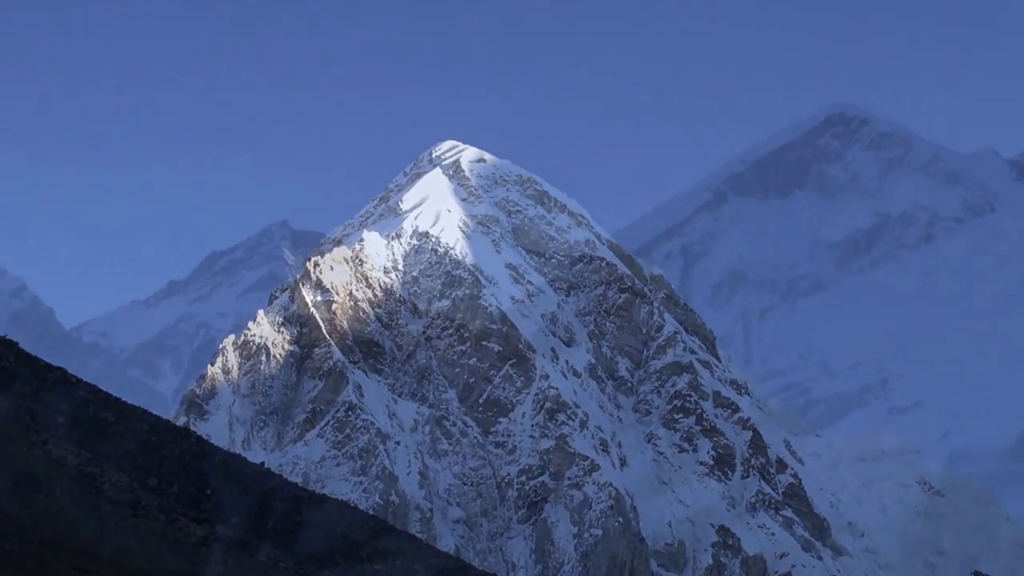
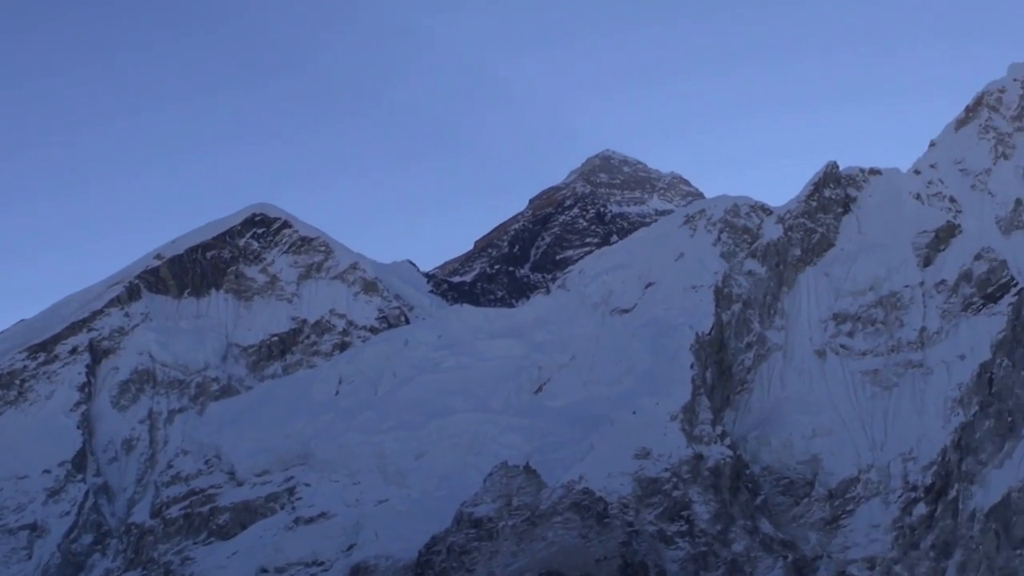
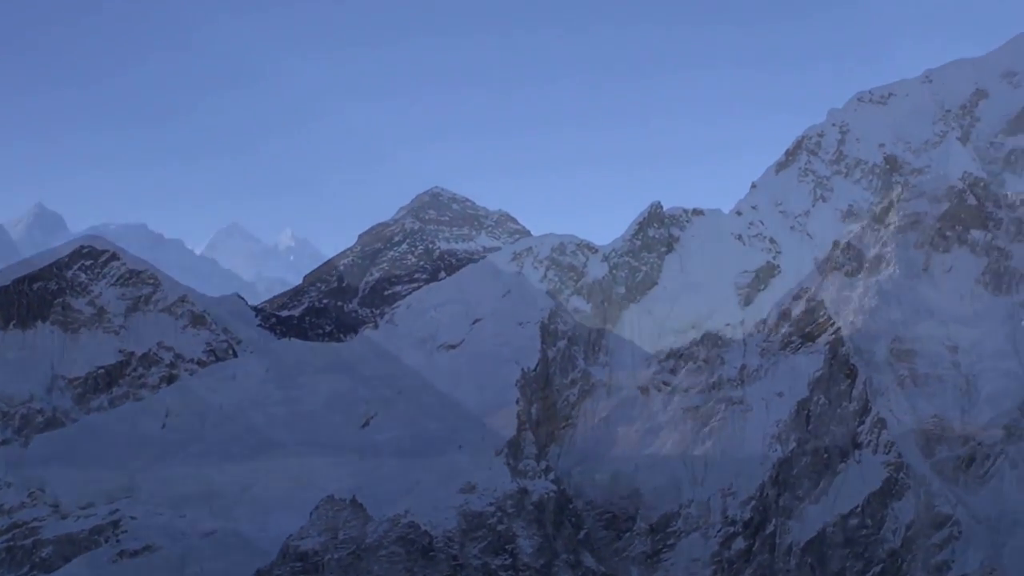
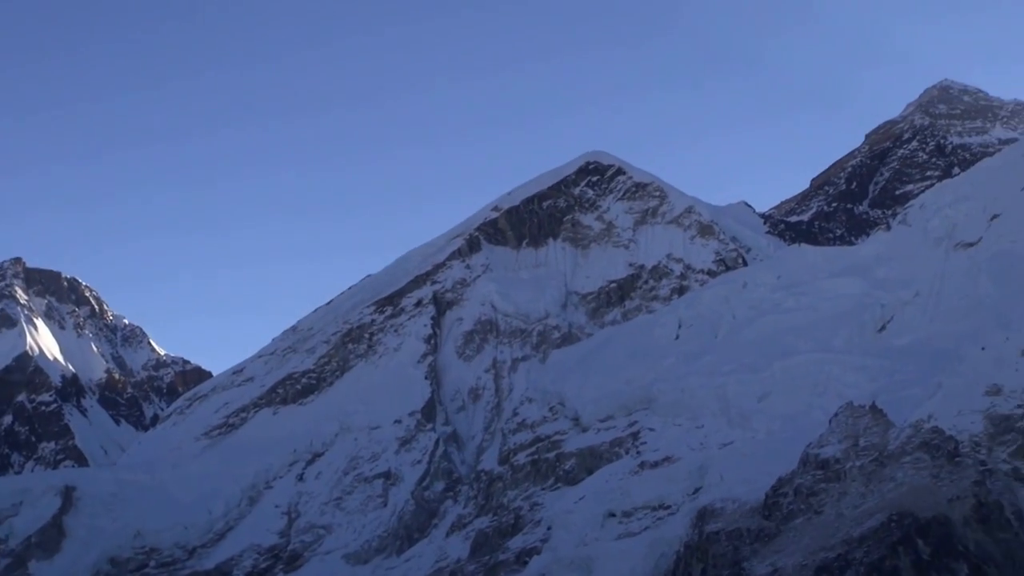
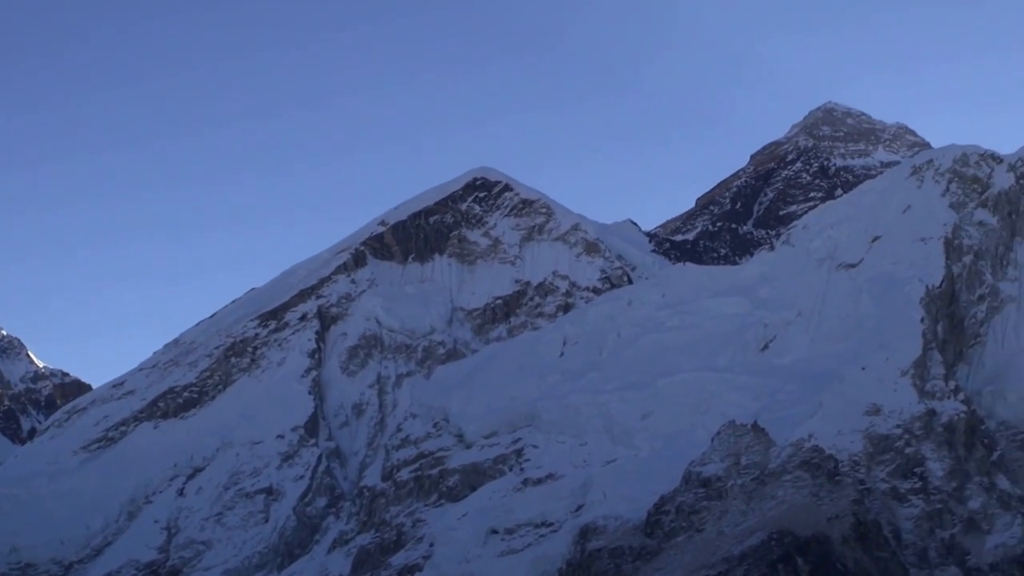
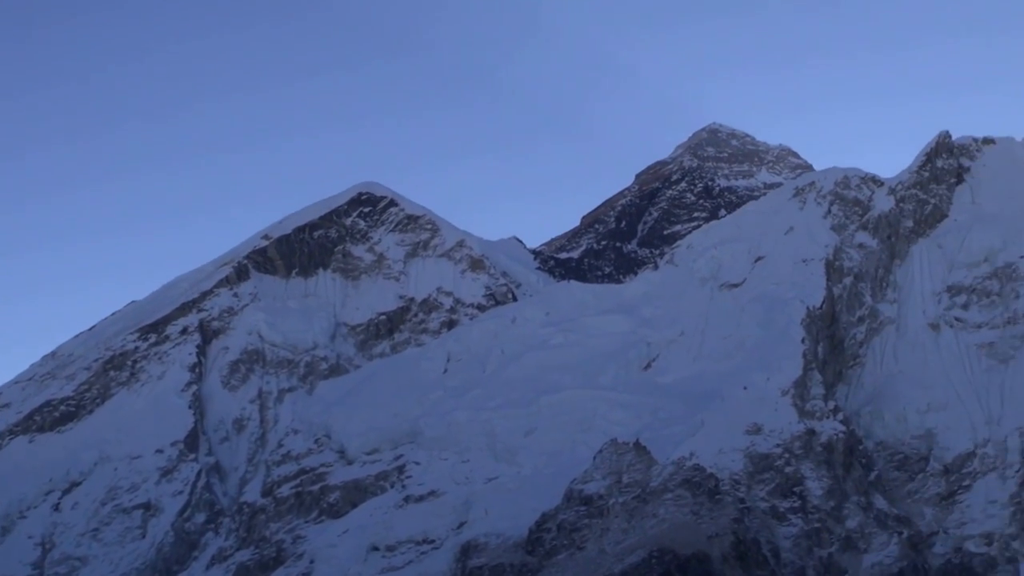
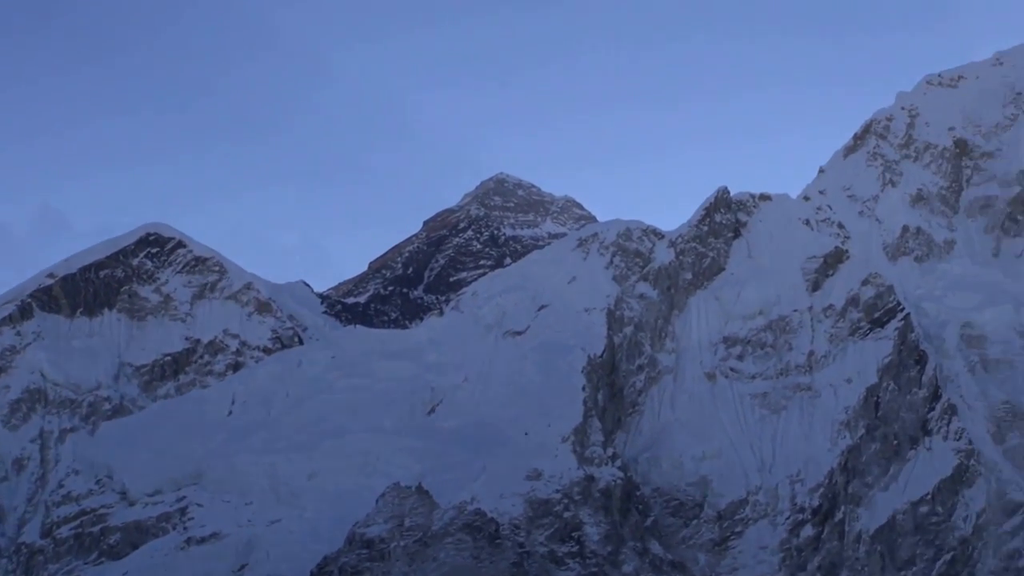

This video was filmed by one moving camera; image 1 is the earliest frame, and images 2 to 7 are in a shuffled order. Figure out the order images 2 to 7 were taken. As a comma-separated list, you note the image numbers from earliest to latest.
4, 5, 6, 2, 7, 3
